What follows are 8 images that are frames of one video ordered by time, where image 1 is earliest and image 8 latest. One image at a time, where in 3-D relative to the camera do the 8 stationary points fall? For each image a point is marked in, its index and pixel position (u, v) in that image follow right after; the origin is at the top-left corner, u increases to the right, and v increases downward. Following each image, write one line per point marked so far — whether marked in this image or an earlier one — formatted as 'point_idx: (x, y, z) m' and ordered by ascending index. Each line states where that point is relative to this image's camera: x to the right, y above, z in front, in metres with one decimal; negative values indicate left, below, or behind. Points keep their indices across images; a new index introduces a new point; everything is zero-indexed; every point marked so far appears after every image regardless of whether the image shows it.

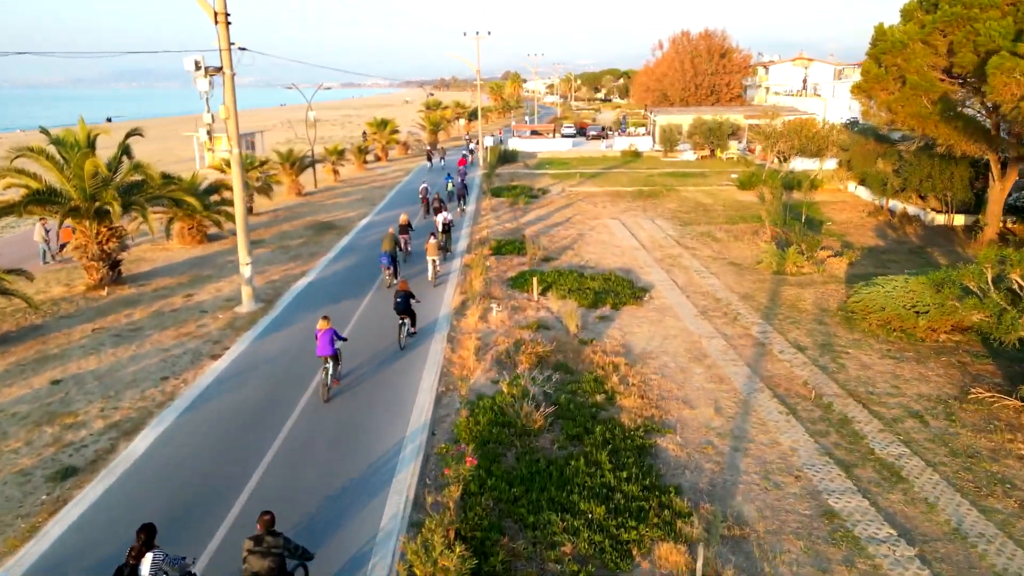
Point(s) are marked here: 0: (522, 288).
0: (+0.3, +0.1, +17.1) m
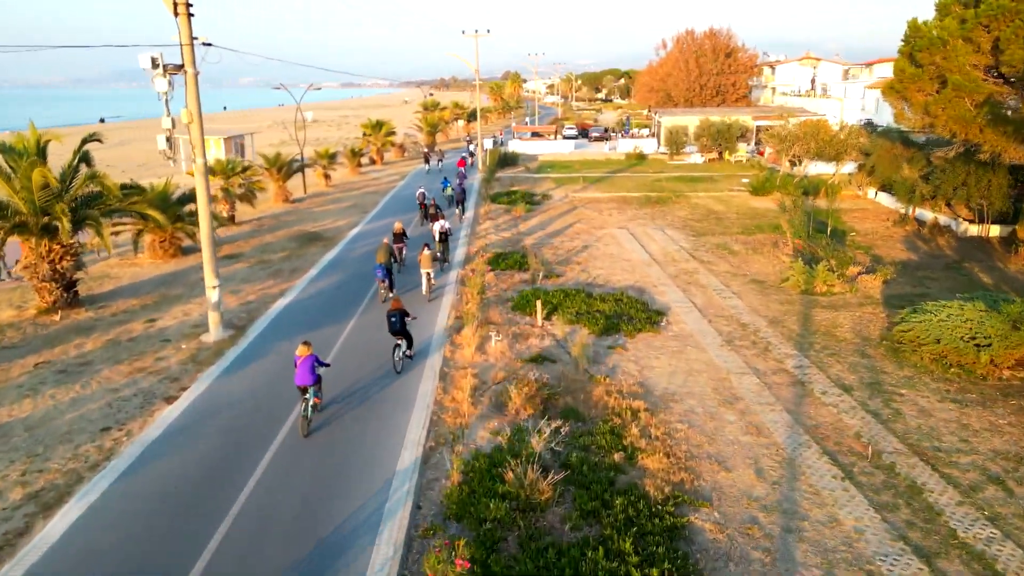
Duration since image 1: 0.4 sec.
0: (+0.3, -0.5, +15.4) m
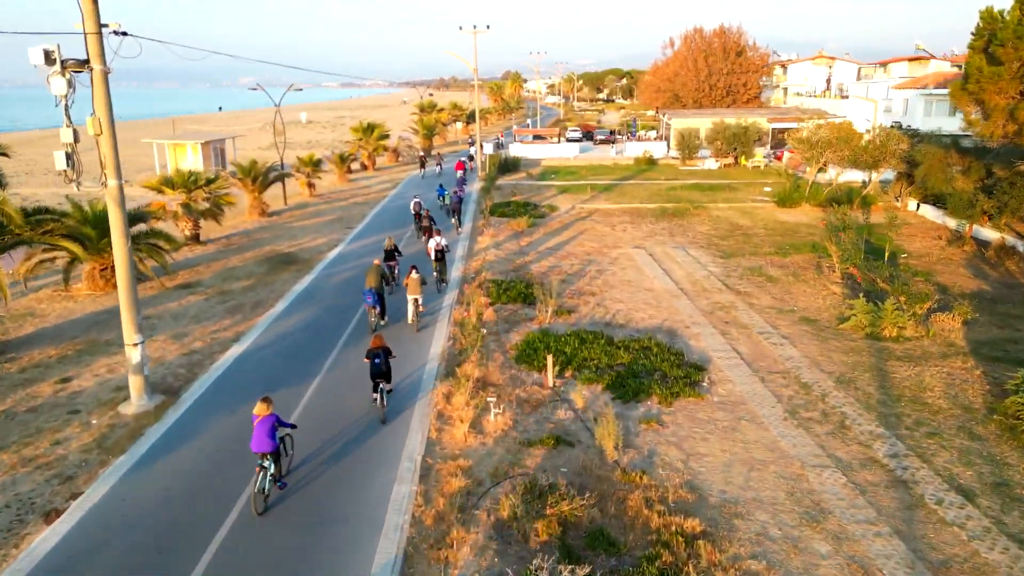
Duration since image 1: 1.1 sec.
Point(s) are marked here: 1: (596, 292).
0: (+0.4, -1.3, +12.4) m
1: (+2.1, -0.1, +17.0) m
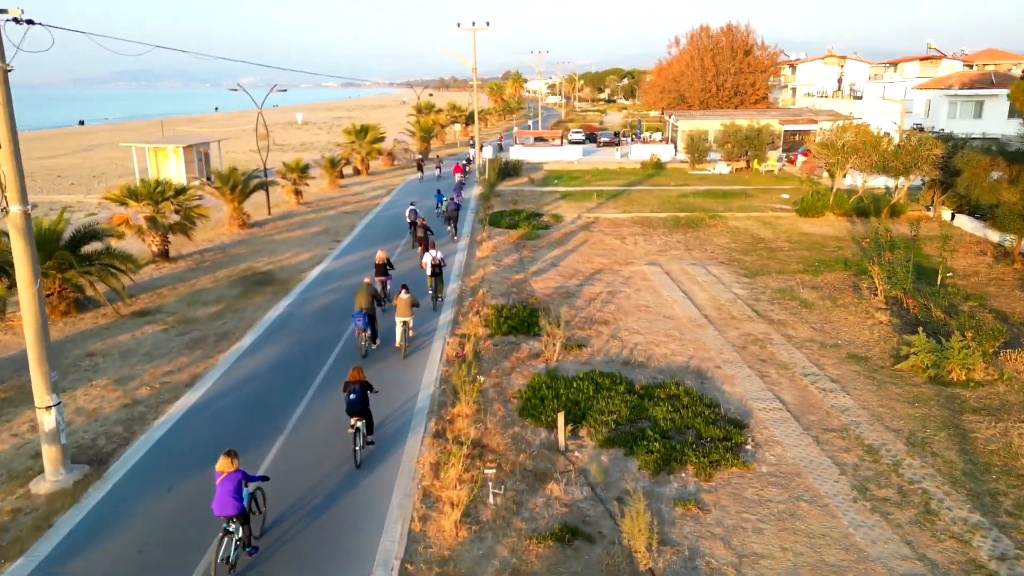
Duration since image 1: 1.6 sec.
0: (+0.4, -1.9, +10.4) m
1: (+2.1, -0.7, +15.0) m
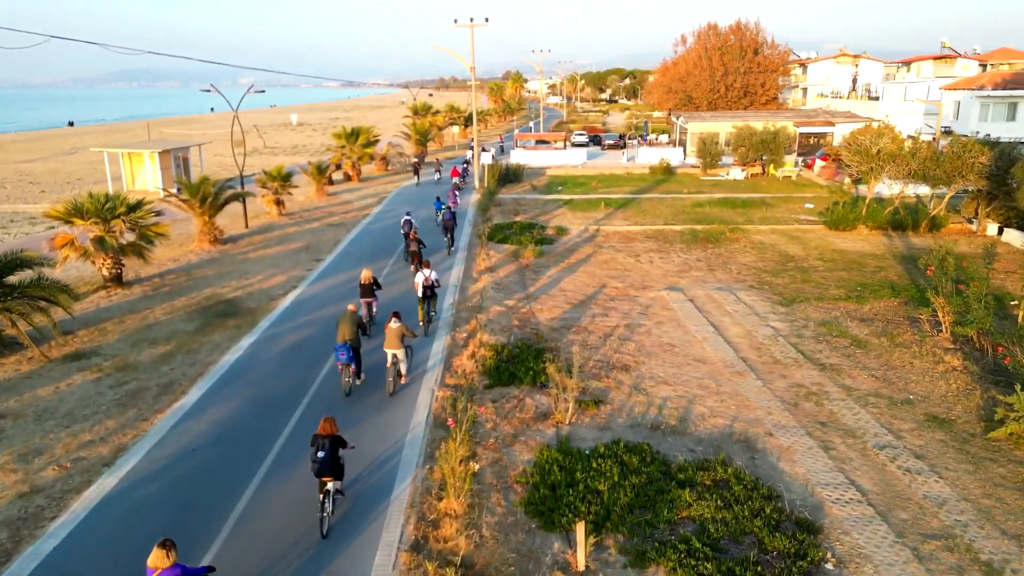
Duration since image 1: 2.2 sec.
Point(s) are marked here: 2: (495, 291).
0: (+0.4, -2.6, +8.0) m
1: (+2.1, -1.4, +12.6) m
2: (-0.5, -0.1, +18.5) m
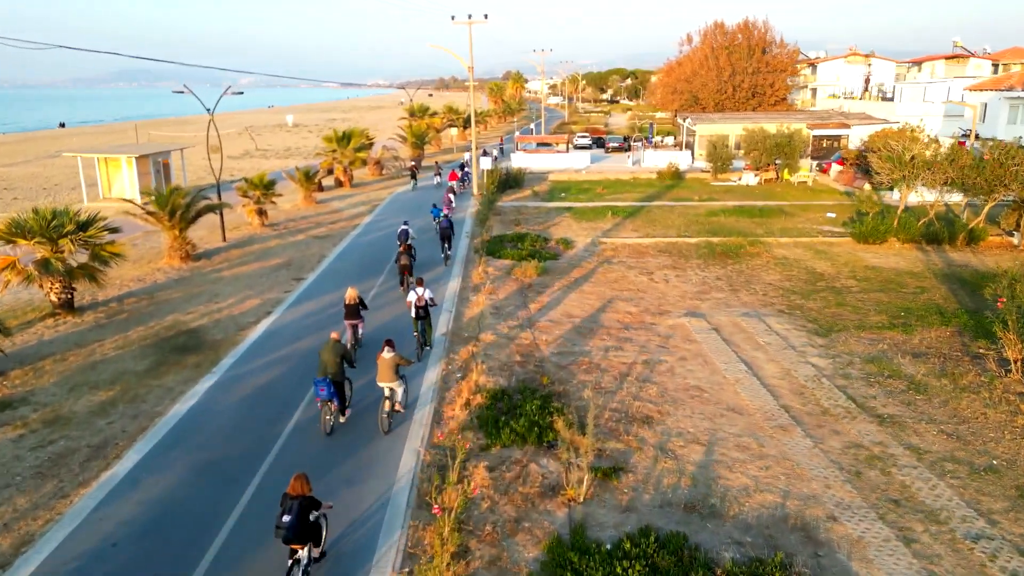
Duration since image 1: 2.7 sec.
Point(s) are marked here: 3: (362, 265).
0: (+0.5, -3.2, +6.1) m
1: (+2.2, -2.0, +10.7) m
2: (-0.4, -0.7, +16.6) m
3: (-4.3, +0.7, +19.9) m
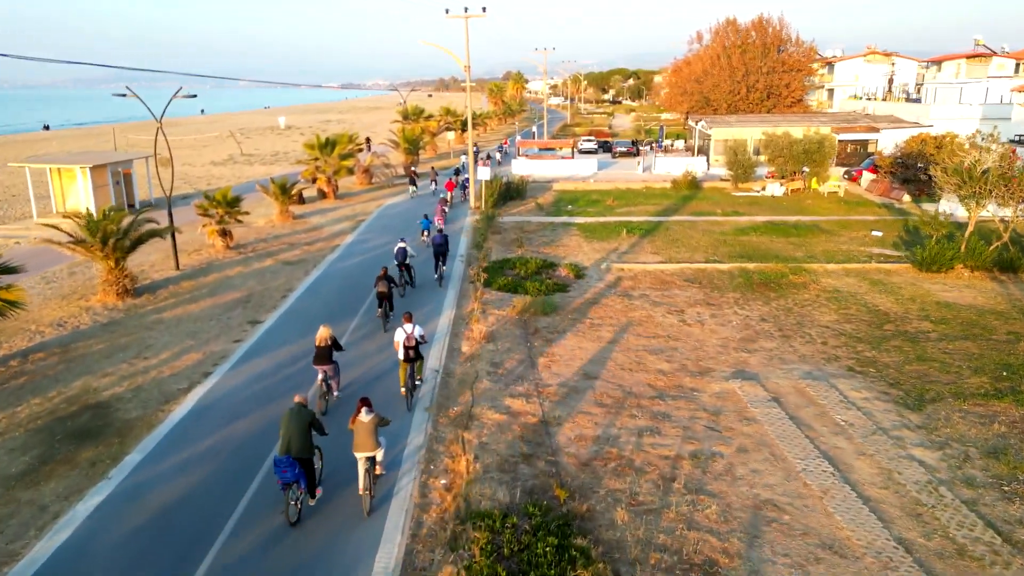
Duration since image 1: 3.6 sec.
0: (+0.5, -4.2, +2.9) m
1: (+2.2, -3.0, +7.5) m
2: (-0.4, -1.6, +13.4) m
3: (-4.3, -0.3, +16.7) m
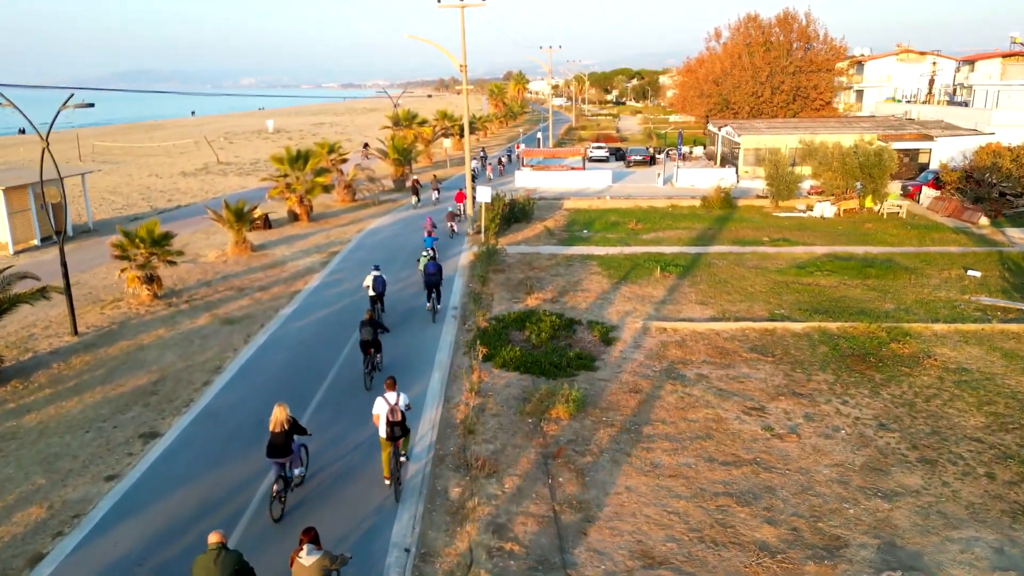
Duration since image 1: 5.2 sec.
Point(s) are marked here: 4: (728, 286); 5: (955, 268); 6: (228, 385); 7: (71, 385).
0: (+0.7, -5.6, -1.7) m
1: (+2.4, -4.4, +2.8) m
2: (-0.2, -3.1, +8.7) m
3: (-4.1, -1.8, +12.1) m
4: (+5.6, 0.0, +18.0) m
5: (+12.5, +0.6, +19.5) m
6: (-5.0, -1.7, +12.1) m
7: (-7.7, -1.7, +12.1) m
